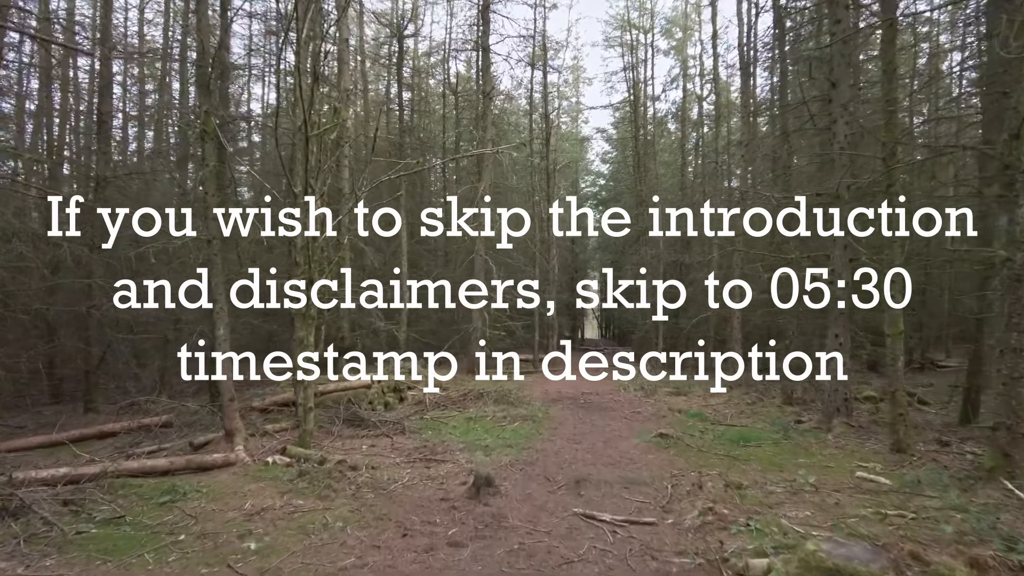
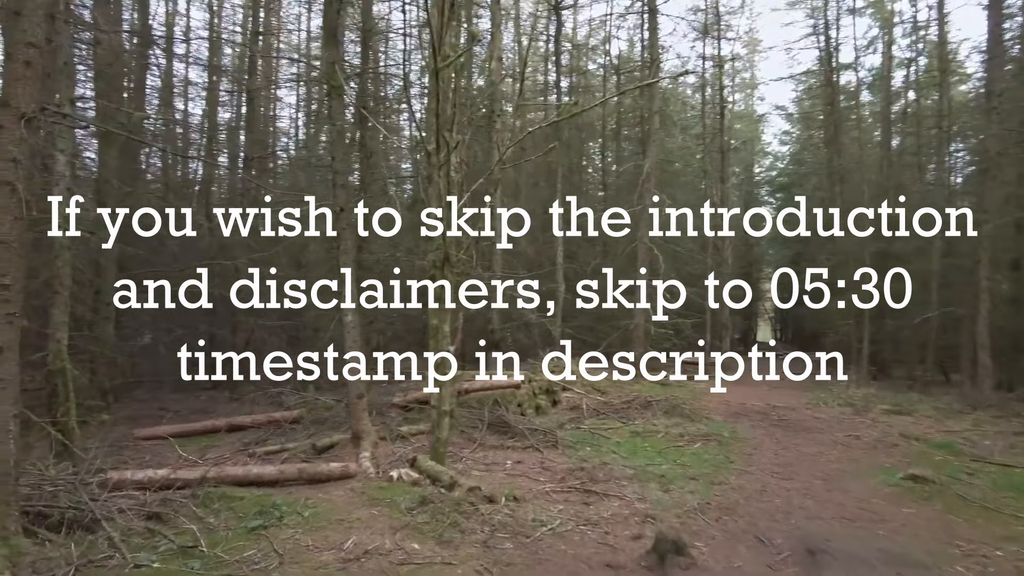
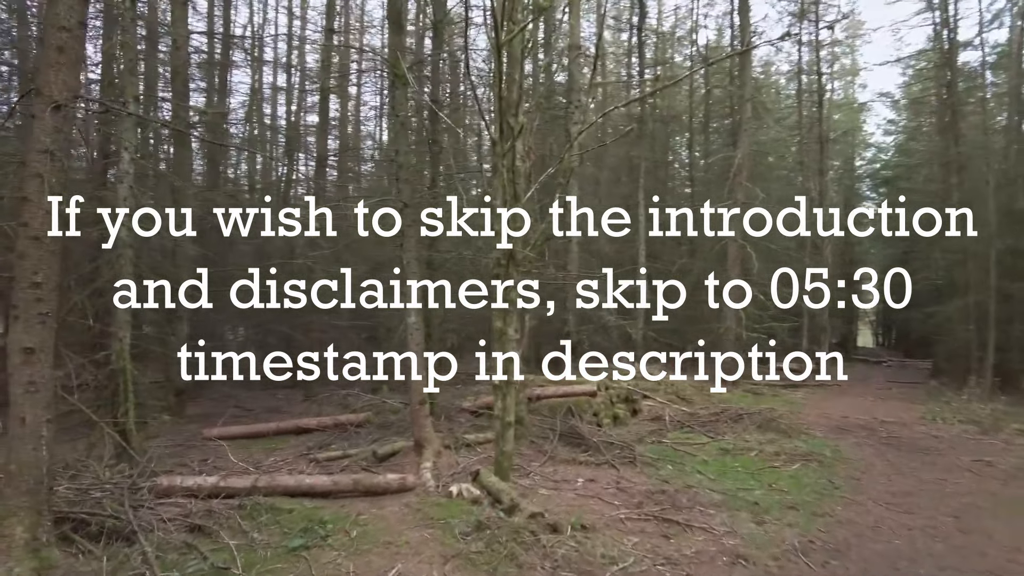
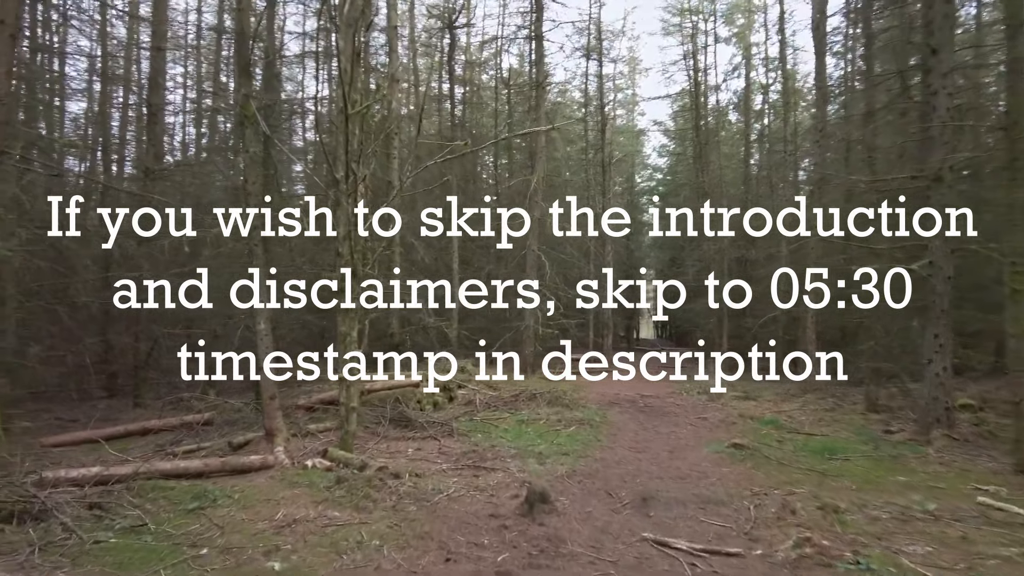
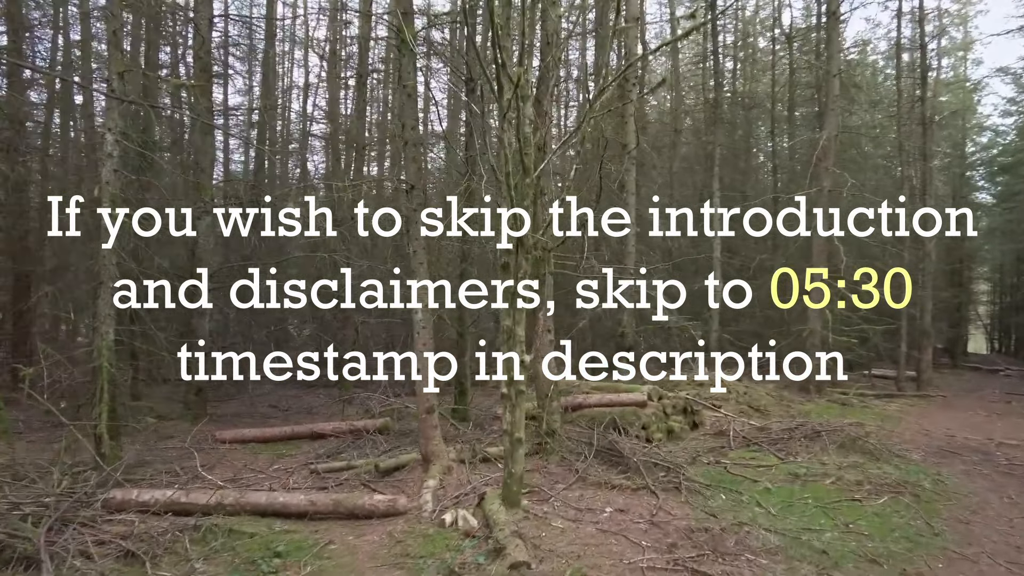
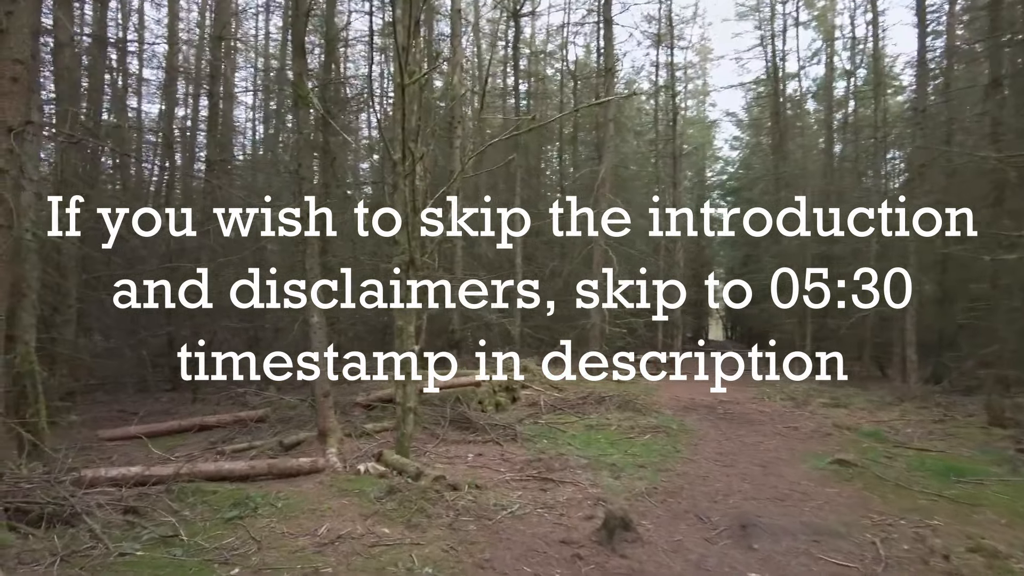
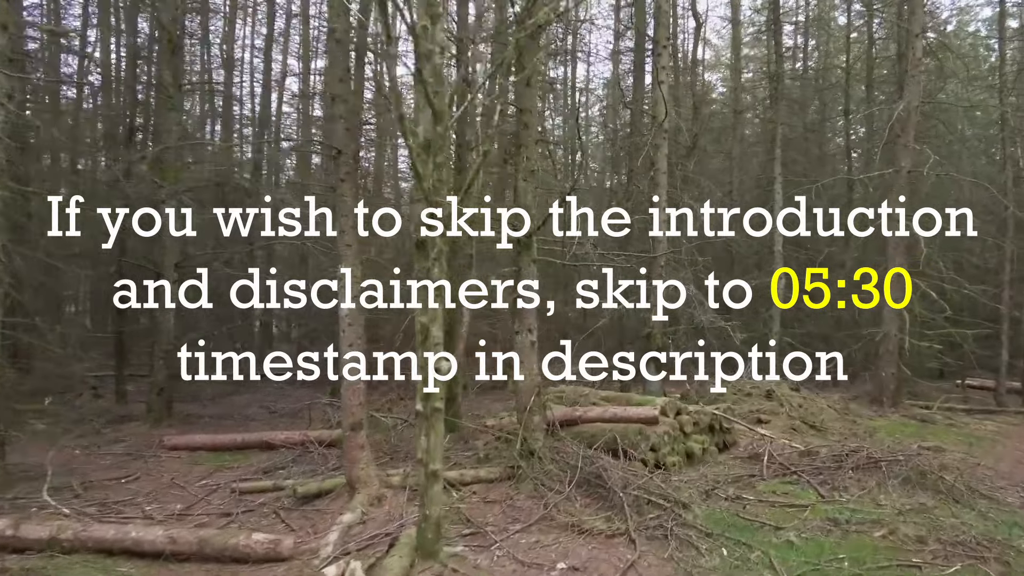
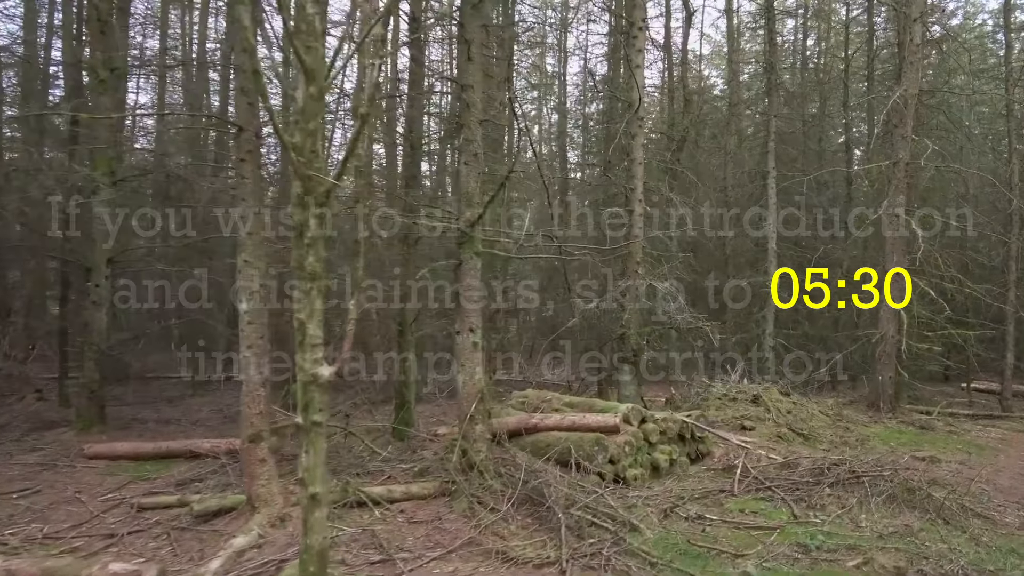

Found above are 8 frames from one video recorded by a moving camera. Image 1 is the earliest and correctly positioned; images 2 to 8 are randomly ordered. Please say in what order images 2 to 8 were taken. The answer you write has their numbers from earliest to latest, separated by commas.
4, 6, 2, 3, 5, 7, 8
